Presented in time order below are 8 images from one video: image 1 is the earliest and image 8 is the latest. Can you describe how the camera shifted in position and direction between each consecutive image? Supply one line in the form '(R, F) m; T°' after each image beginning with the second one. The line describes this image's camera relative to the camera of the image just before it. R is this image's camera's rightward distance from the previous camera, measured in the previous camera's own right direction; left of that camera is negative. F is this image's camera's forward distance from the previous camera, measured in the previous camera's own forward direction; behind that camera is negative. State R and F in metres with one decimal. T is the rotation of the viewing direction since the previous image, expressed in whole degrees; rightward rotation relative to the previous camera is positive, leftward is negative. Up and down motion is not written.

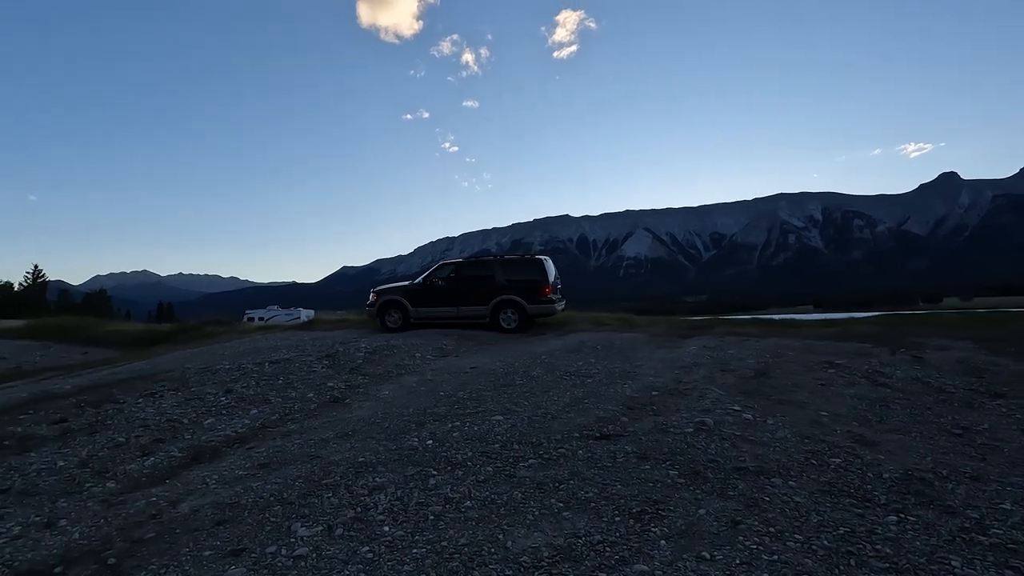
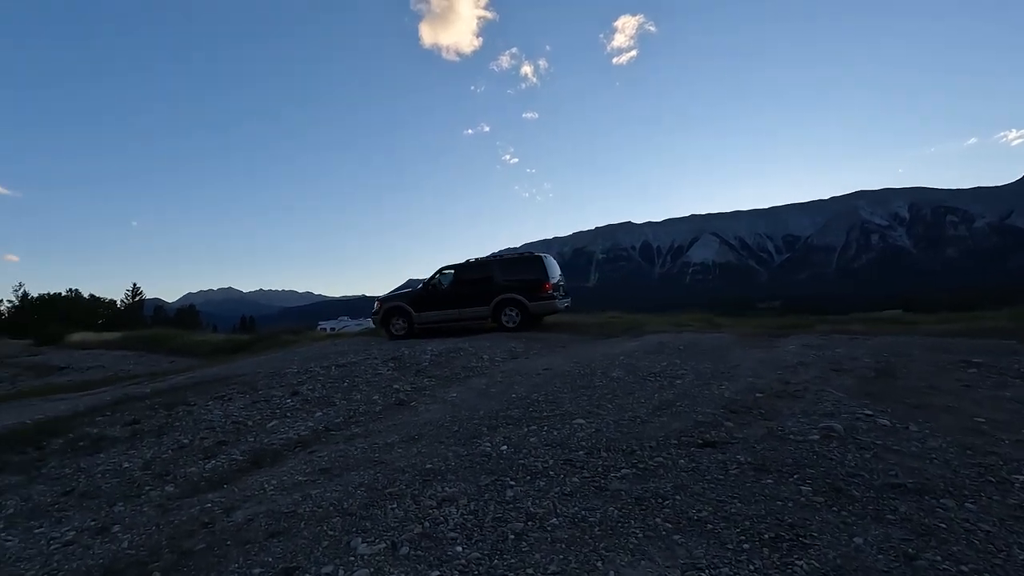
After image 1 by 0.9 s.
(-0.3, +0.9) m; -7°
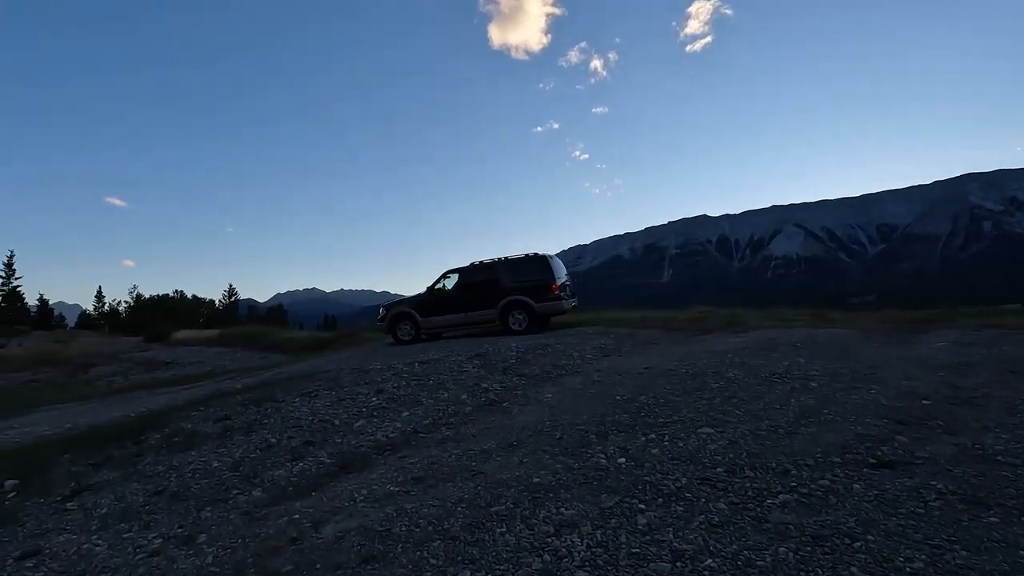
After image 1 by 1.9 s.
(-0.5, +0.9) m; -7°
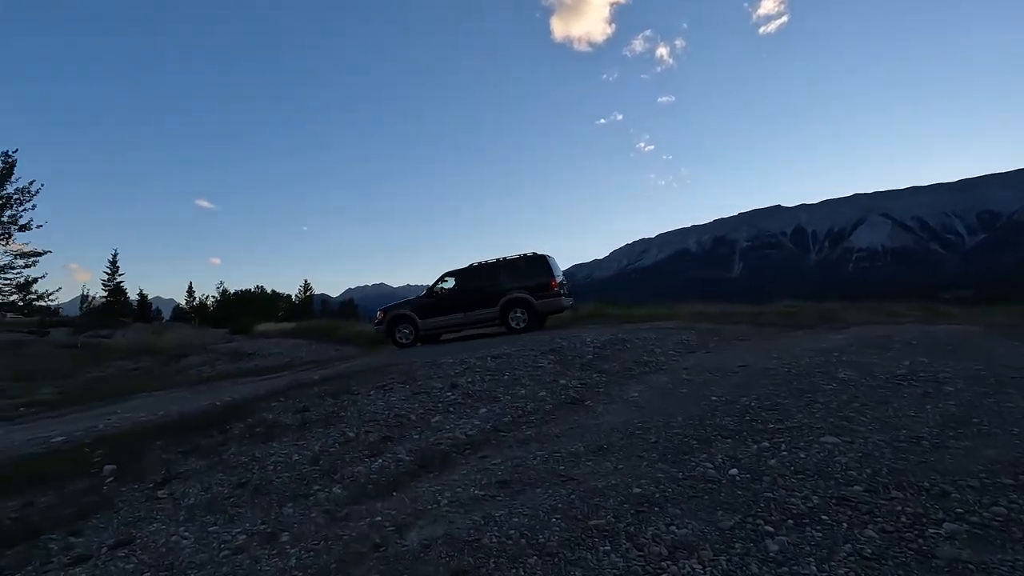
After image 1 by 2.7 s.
(-0.3, +0.5) m; -7°
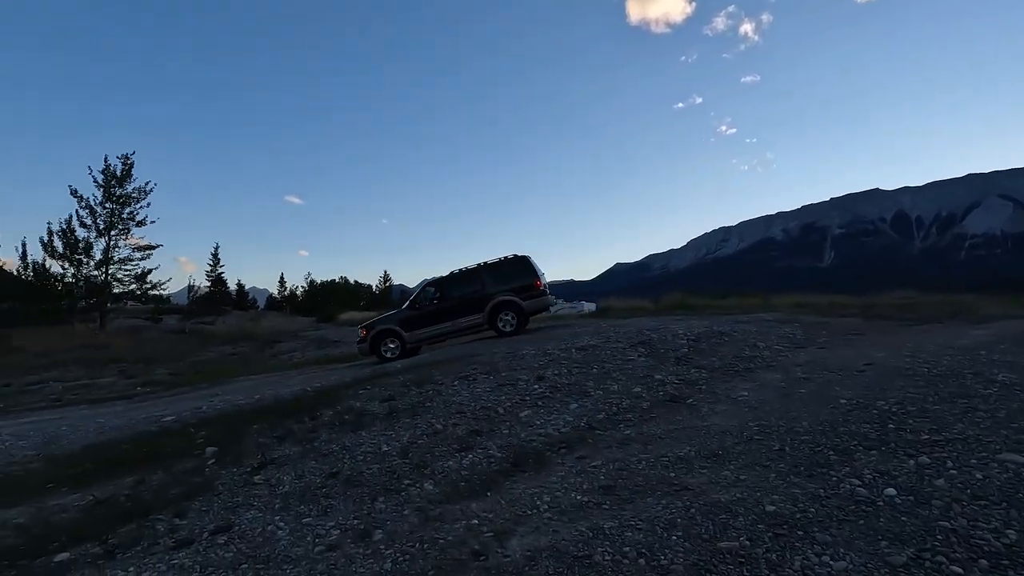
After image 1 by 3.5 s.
(-0.3, +0.5) m; -8°
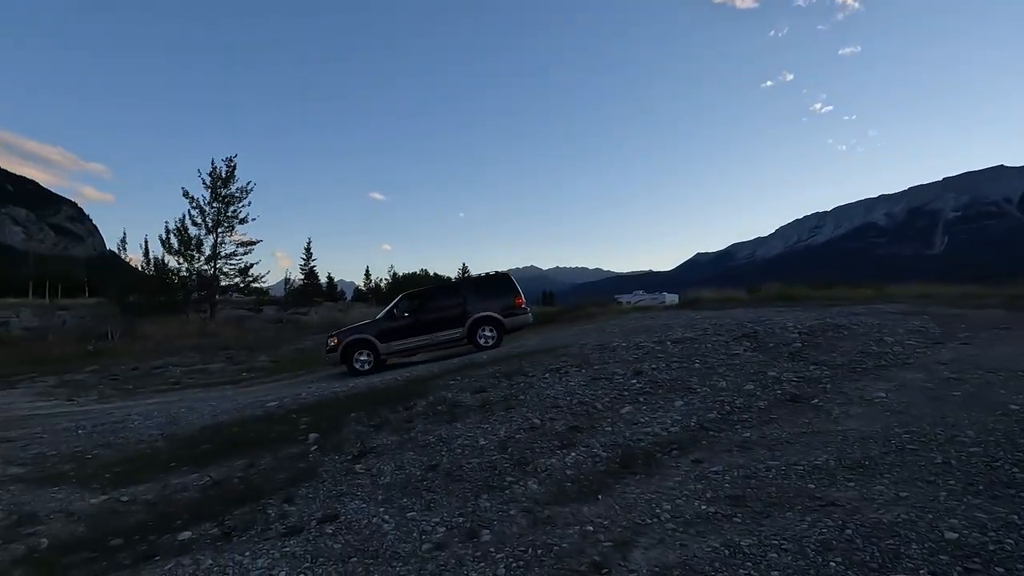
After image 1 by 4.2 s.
(-0.3, +0.3) m; -8°
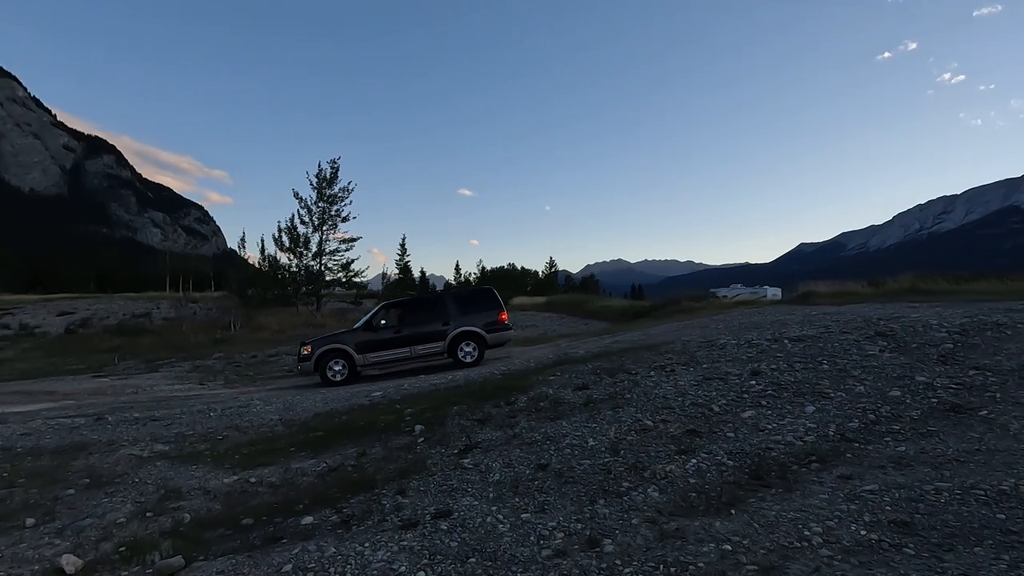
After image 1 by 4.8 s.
(-0.3, +0.2) m; -9°
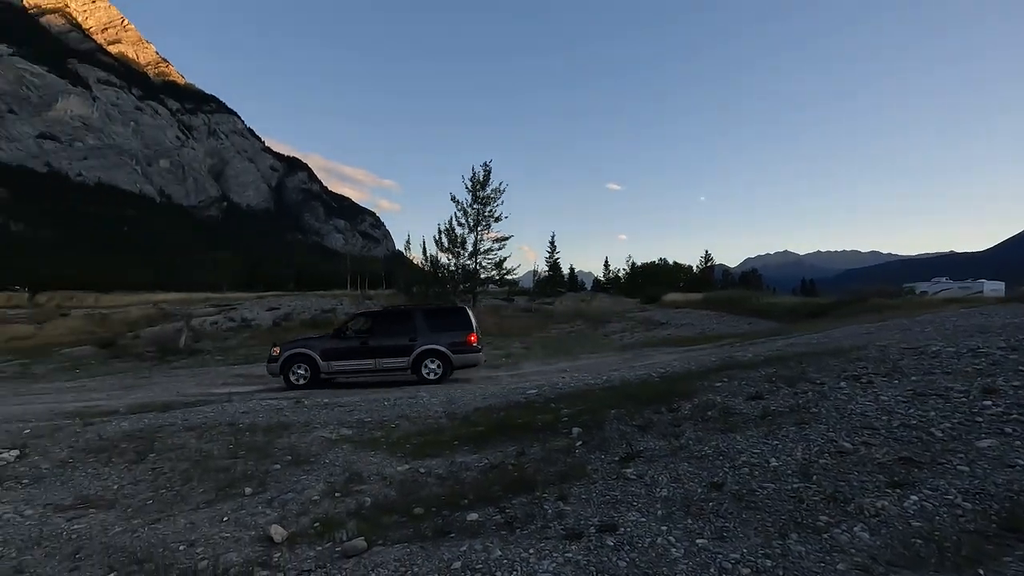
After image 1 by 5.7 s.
(-0.2, +0.2) m; -16°
